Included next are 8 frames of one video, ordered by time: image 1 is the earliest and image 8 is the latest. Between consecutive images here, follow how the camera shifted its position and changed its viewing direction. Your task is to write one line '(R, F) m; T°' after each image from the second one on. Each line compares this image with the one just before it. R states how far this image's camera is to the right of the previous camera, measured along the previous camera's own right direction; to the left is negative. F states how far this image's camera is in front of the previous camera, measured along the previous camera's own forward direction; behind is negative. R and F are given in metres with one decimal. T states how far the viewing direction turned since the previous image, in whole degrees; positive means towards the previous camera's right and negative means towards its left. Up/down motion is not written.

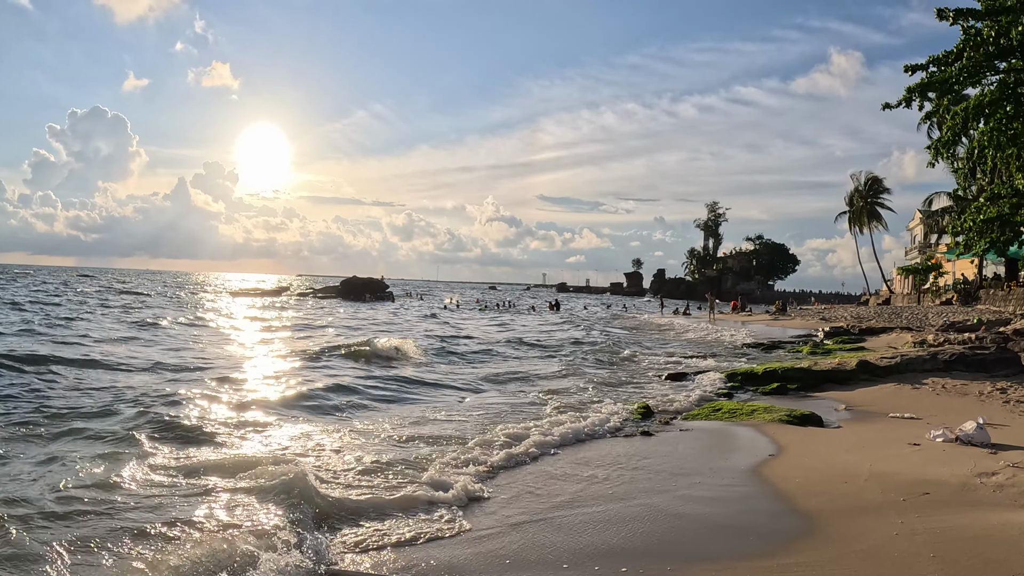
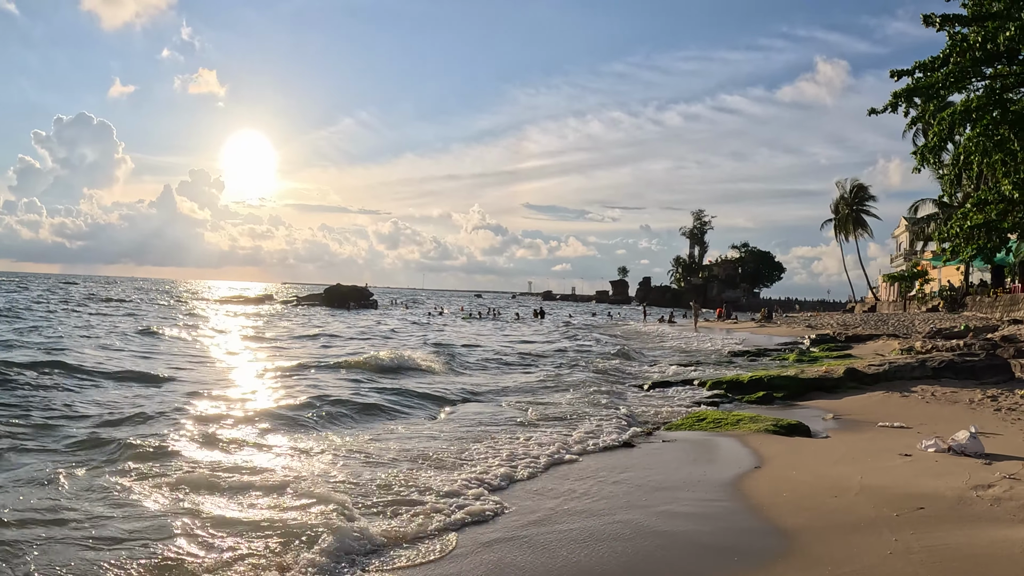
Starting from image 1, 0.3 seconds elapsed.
(+0.1, +0.4) m; +1°
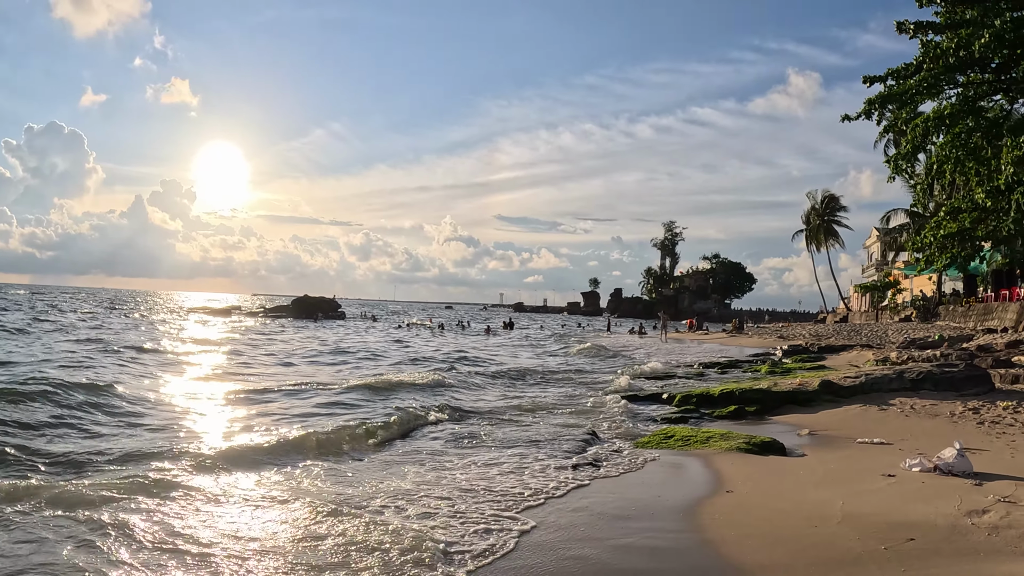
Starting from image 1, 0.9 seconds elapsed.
(+0.3, +0.8) m; +2°
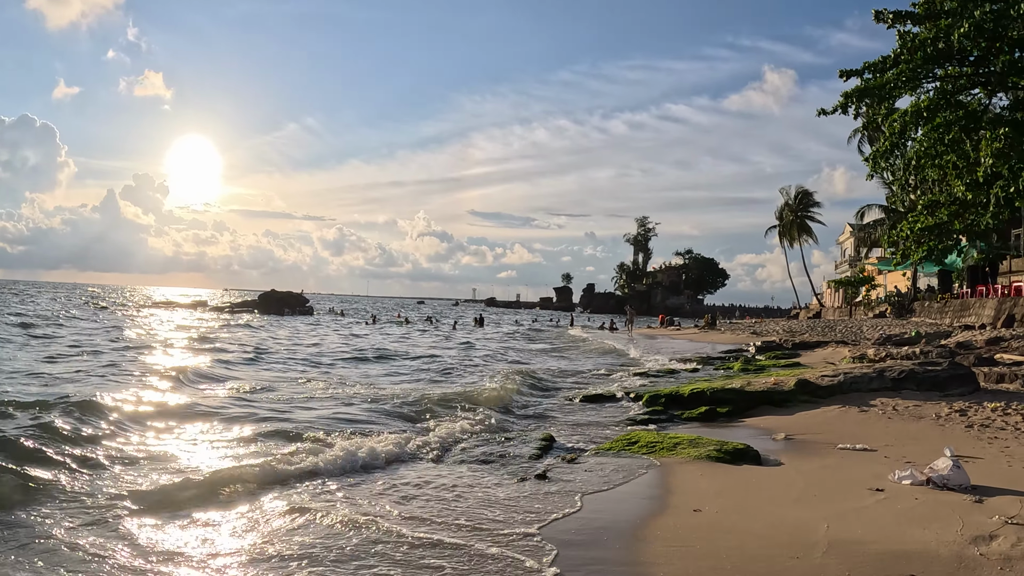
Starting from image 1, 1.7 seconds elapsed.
(+0.4, +1.1) m; +2°
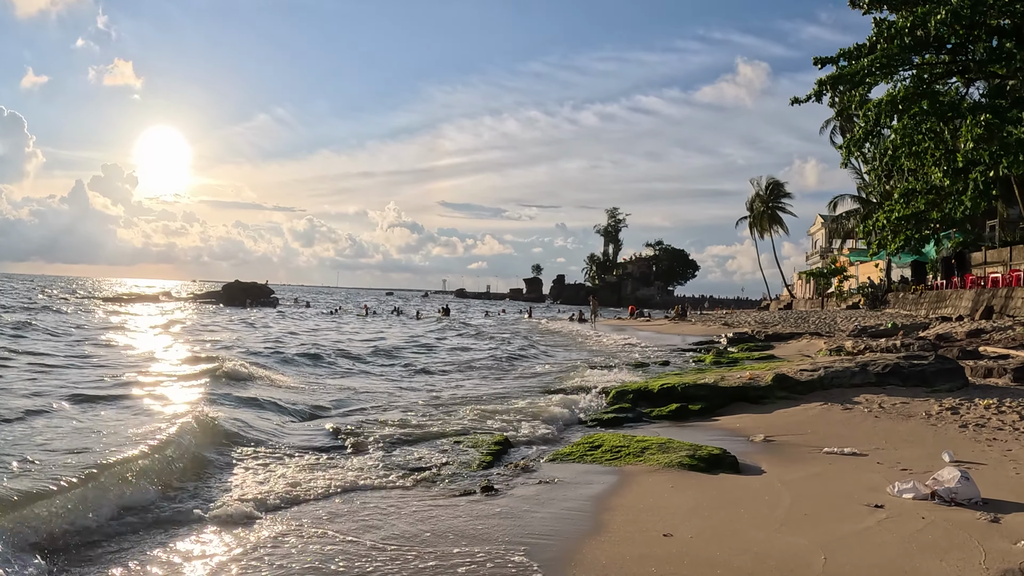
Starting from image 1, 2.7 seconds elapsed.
(+0.3, +1.1) m; +2°
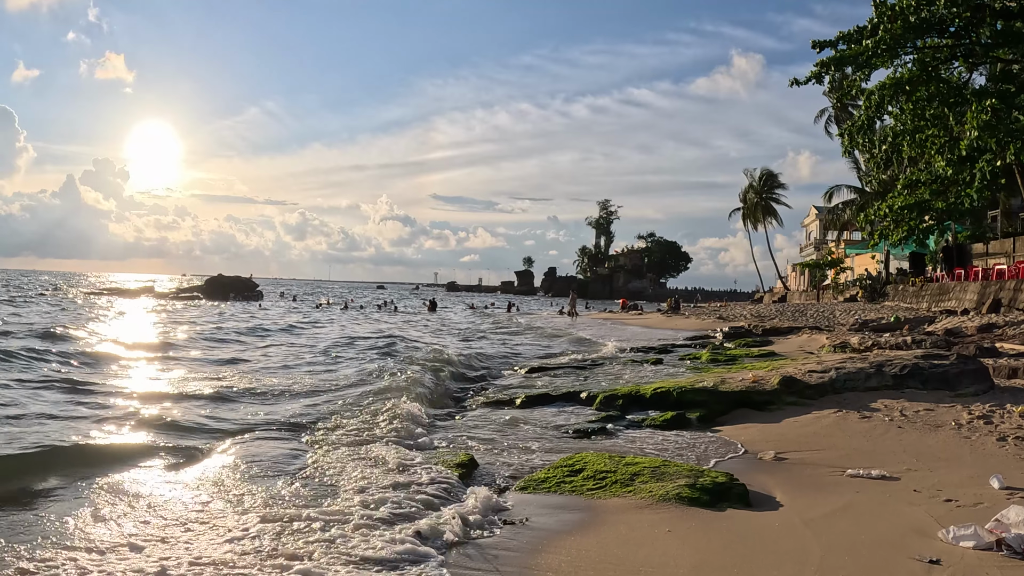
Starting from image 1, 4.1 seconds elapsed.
(+0.3, +1.3) m; +1°
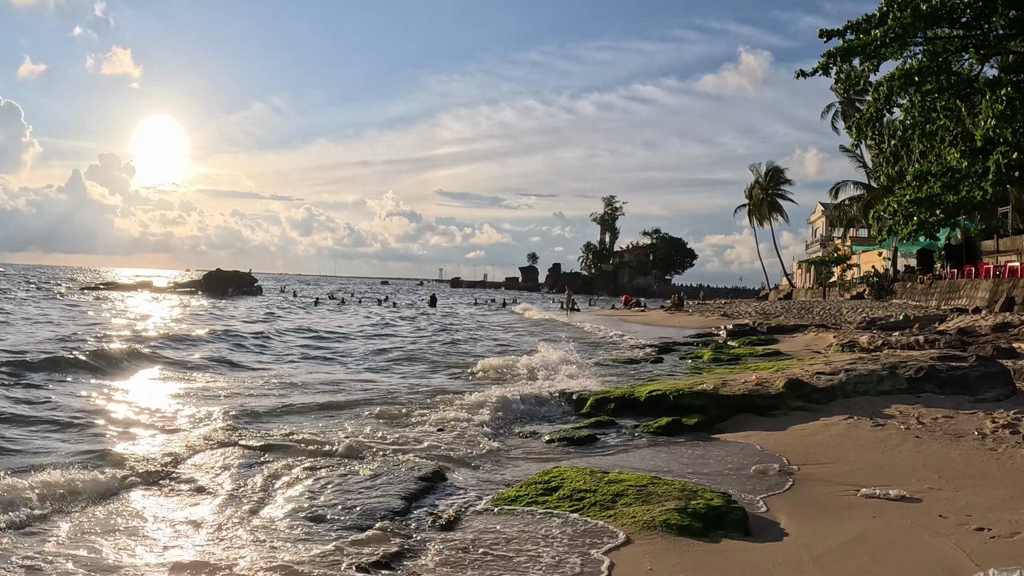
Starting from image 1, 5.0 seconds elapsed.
(+0.3, +0.8) m; 0°
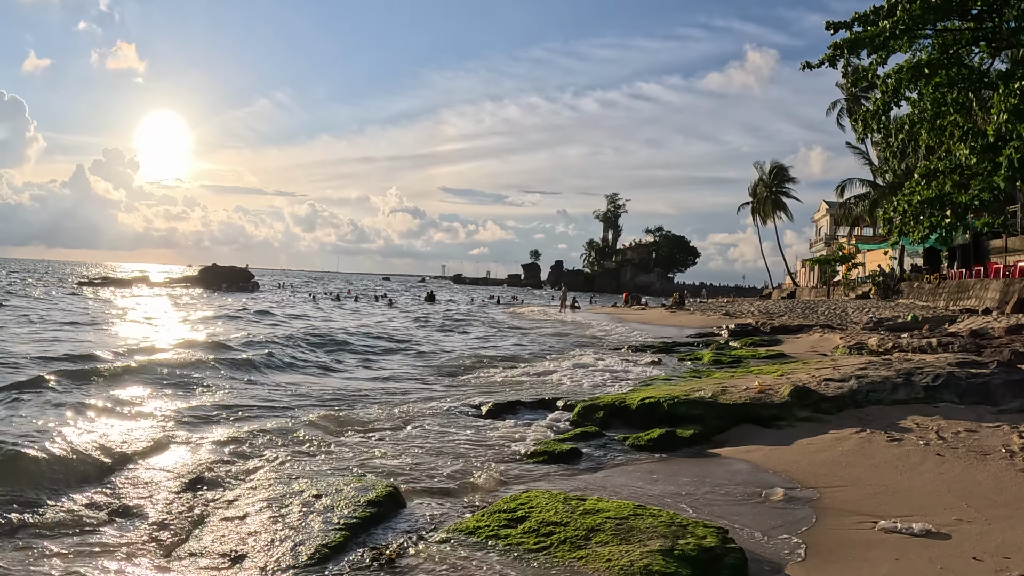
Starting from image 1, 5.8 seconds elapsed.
(+0.3, +0.8) m; 0°
